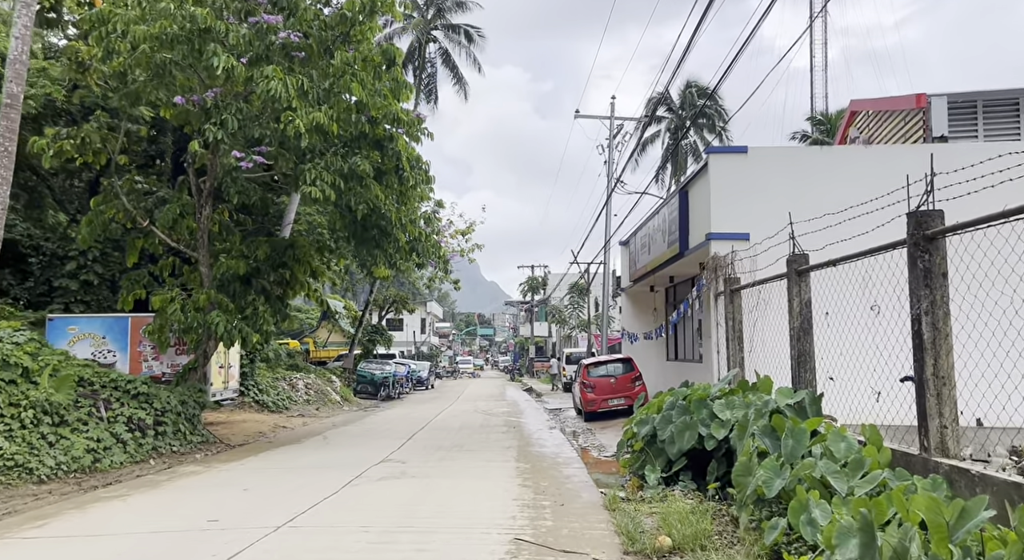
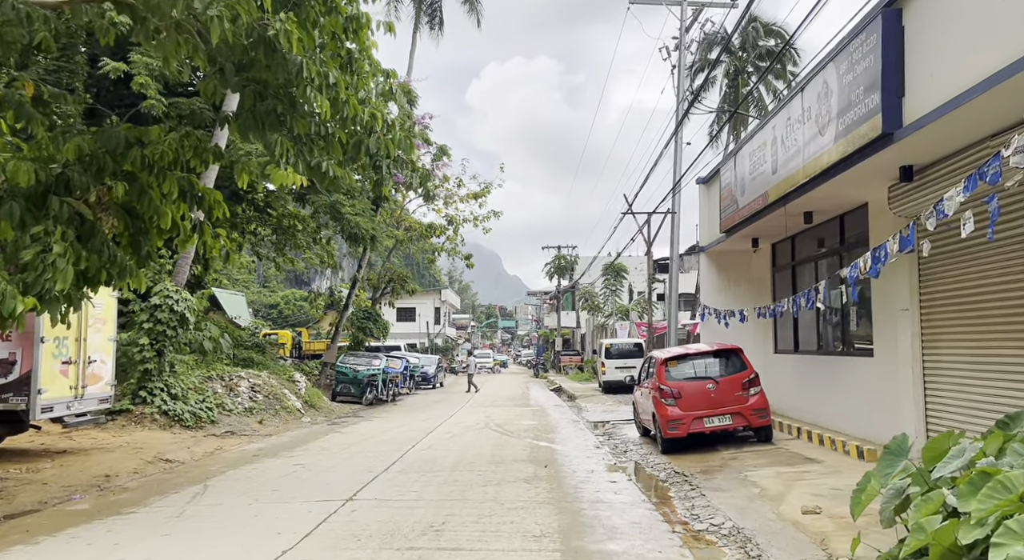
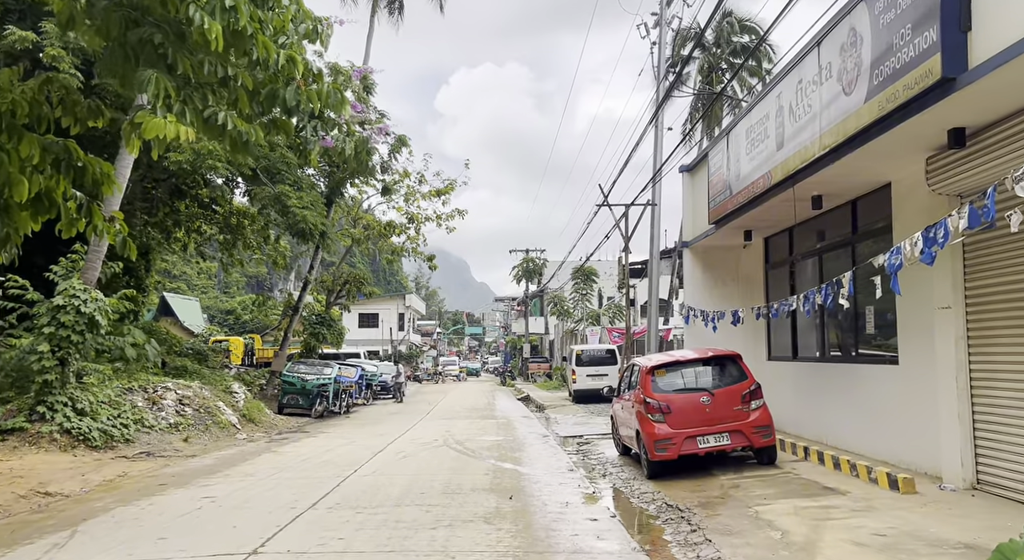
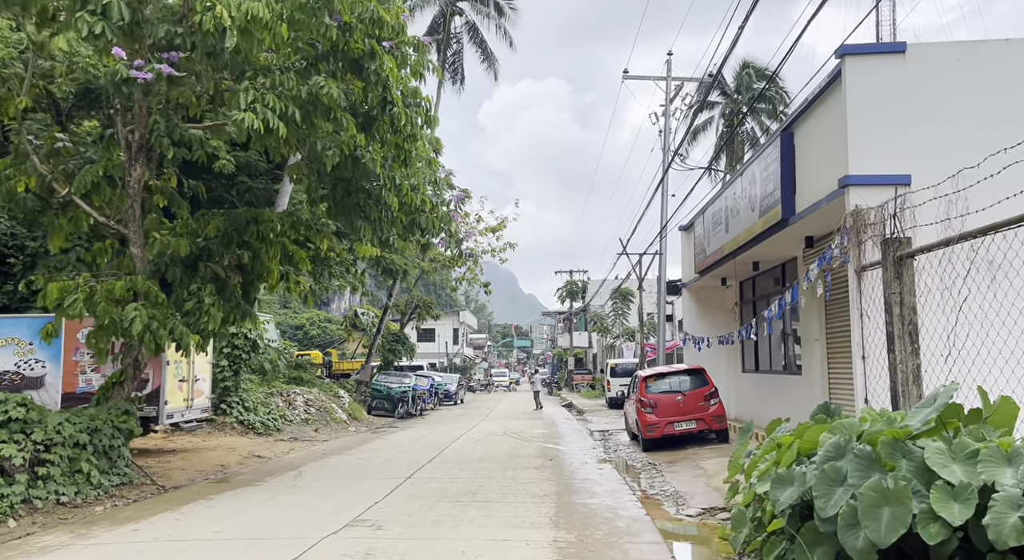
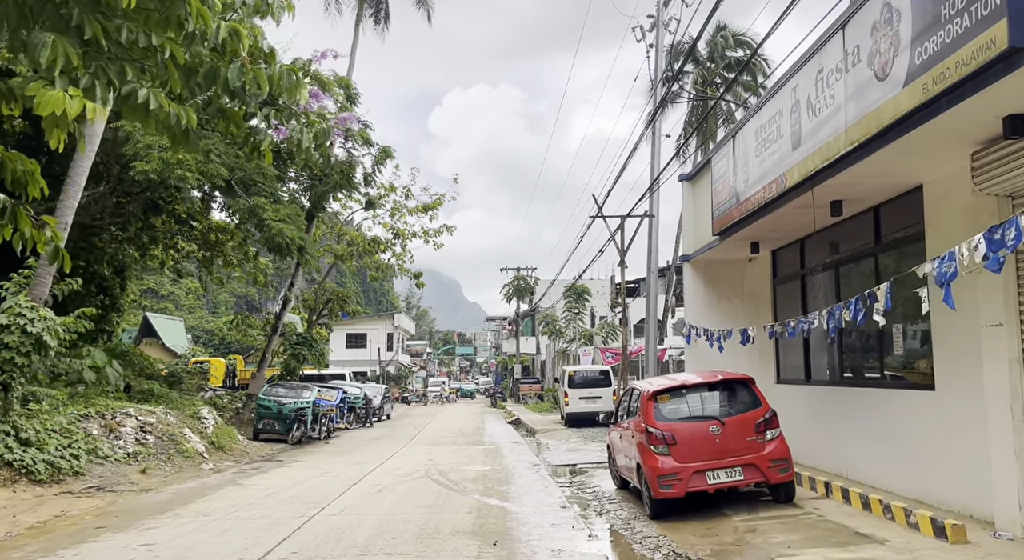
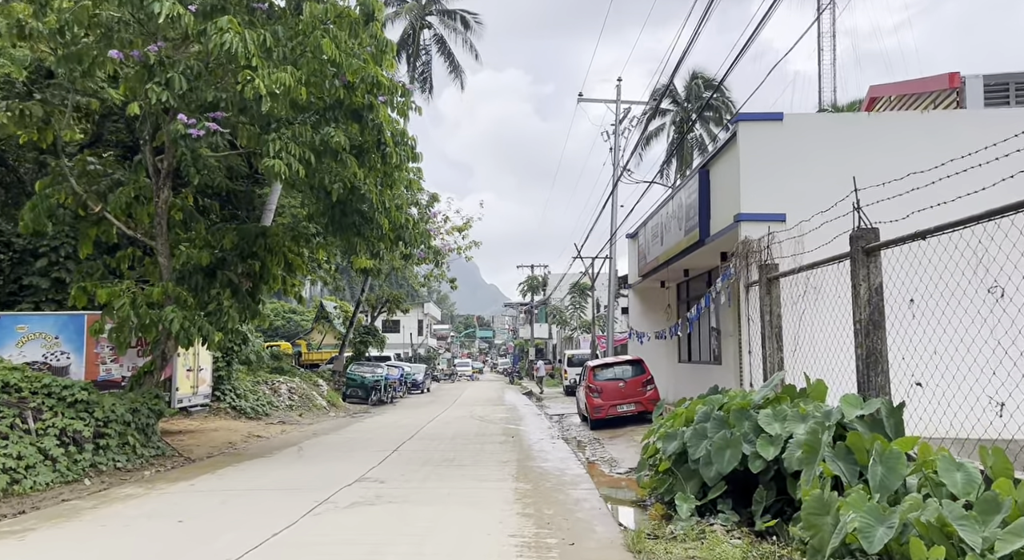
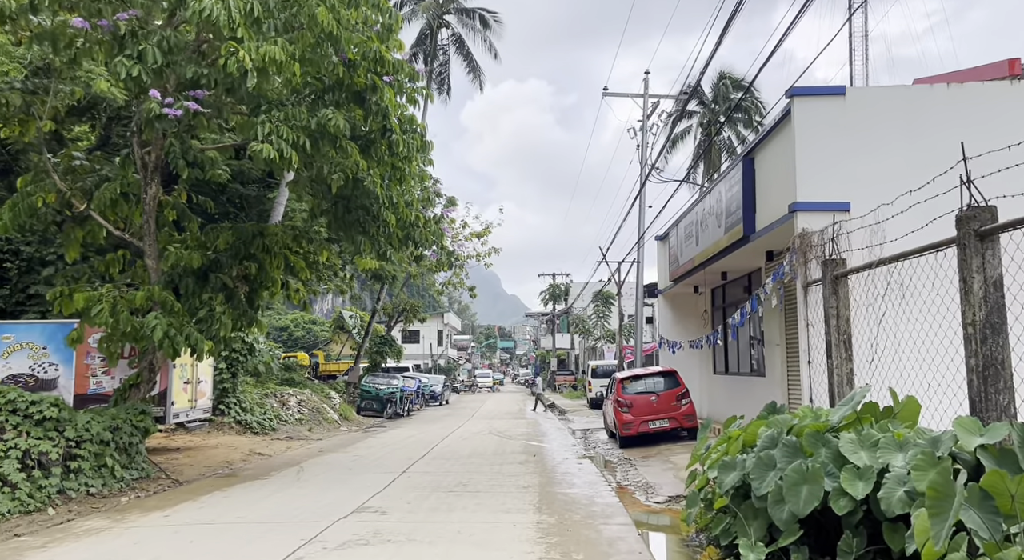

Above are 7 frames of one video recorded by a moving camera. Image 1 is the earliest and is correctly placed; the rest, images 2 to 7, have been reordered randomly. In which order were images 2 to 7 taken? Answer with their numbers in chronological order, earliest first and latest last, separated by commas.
6, 7, 4, 2, 3, 5
